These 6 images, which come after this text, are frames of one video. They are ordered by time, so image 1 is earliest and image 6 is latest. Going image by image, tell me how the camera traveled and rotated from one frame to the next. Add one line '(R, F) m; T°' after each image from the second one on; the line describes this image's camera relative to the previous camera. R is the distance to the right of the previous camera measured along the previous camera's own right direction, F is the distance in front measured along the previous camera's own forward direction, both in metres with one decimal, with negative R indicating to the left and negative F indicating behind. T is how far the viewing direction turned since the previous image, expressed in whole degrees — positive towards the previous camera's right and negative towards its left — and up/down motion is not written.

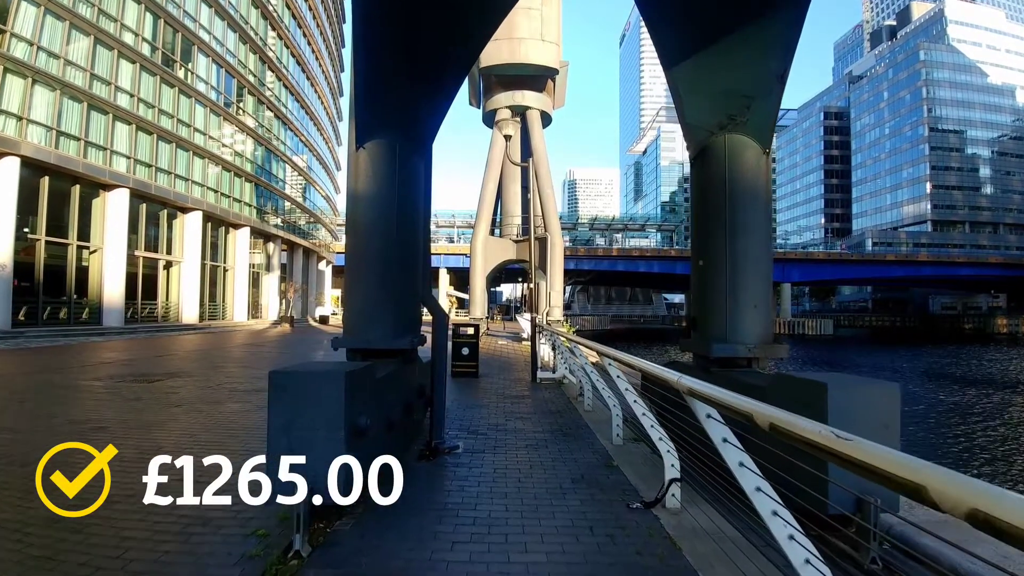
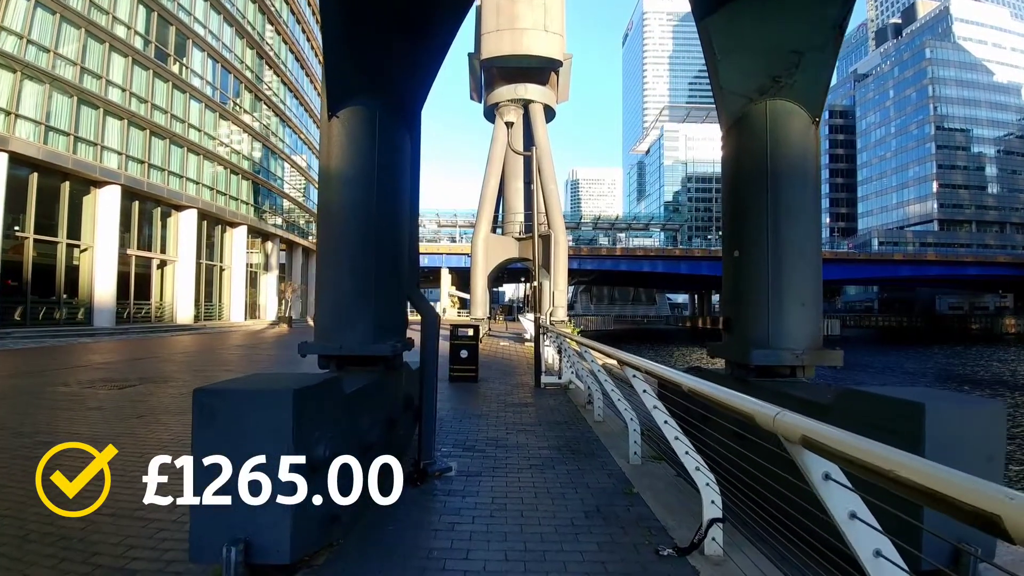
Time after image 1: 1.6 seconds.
(0.0, +0.9) m; 0°
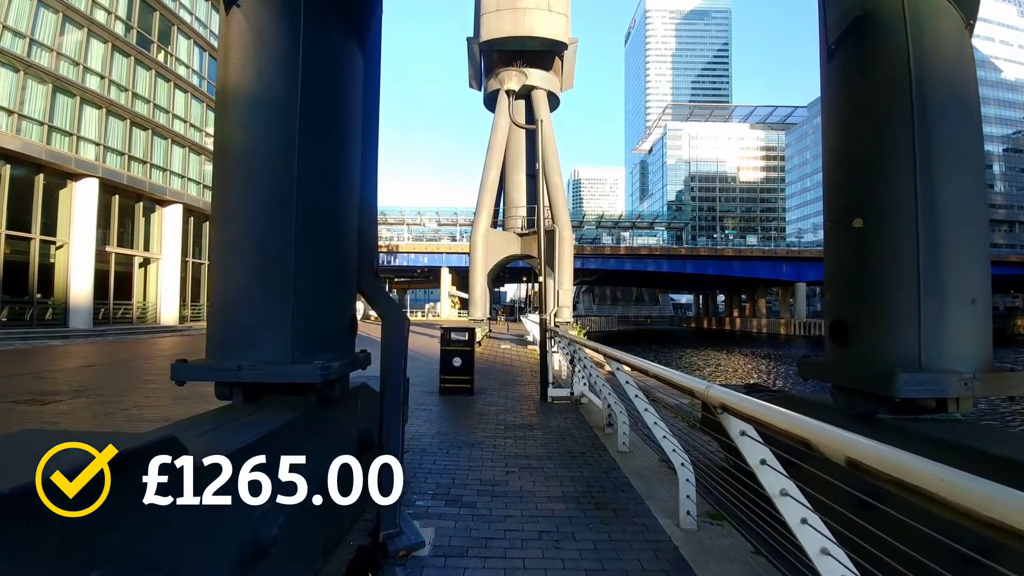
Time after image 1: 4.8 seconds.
(0.0, +1.7) m; 0°
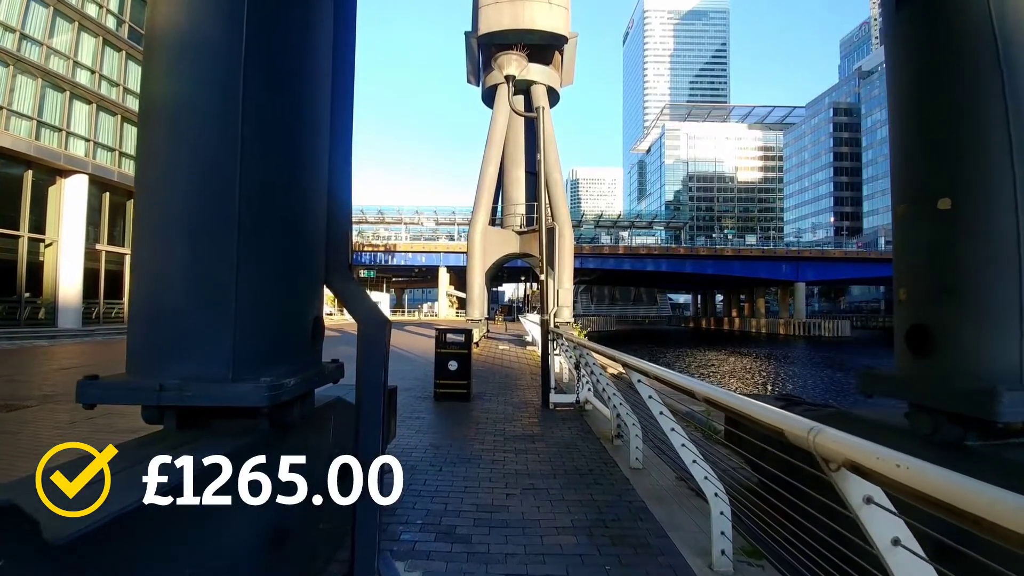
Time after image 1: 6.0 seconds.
(0.0, +0.6) m; 0°
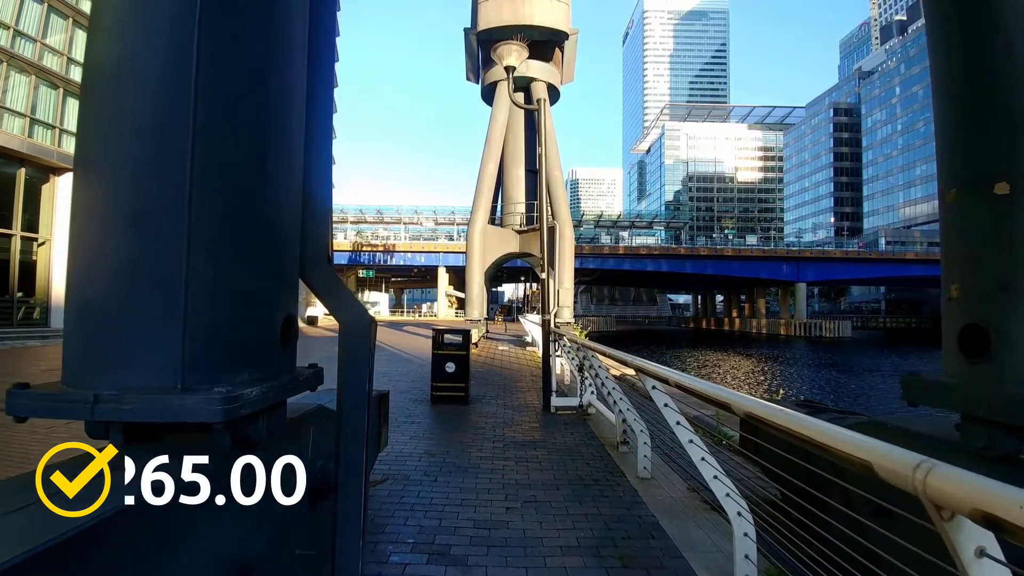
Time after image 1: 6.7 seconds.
(0.0, +0.3) m; 0°
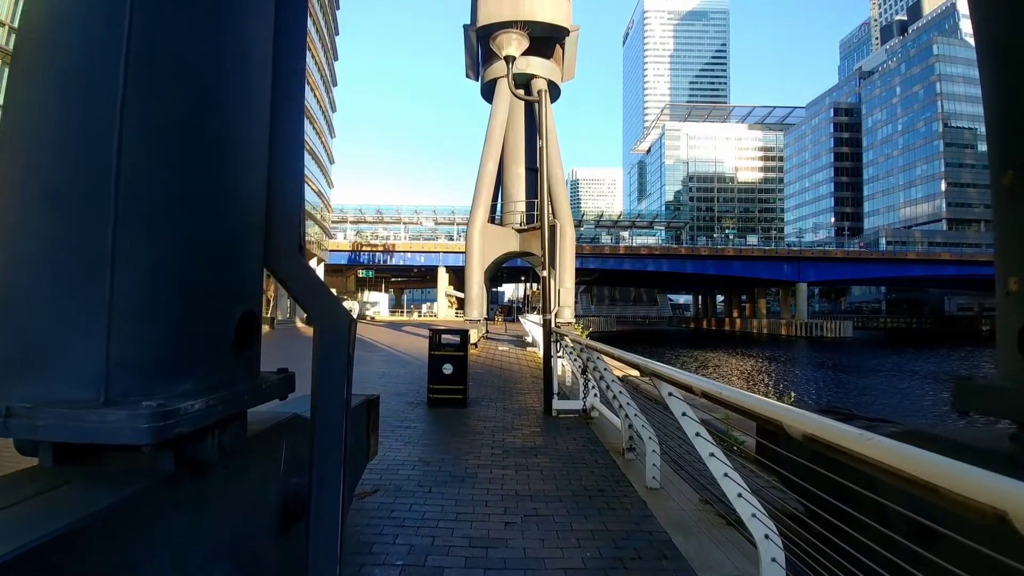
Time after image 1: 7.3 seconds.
(0.0, +0.3) m; 0°
